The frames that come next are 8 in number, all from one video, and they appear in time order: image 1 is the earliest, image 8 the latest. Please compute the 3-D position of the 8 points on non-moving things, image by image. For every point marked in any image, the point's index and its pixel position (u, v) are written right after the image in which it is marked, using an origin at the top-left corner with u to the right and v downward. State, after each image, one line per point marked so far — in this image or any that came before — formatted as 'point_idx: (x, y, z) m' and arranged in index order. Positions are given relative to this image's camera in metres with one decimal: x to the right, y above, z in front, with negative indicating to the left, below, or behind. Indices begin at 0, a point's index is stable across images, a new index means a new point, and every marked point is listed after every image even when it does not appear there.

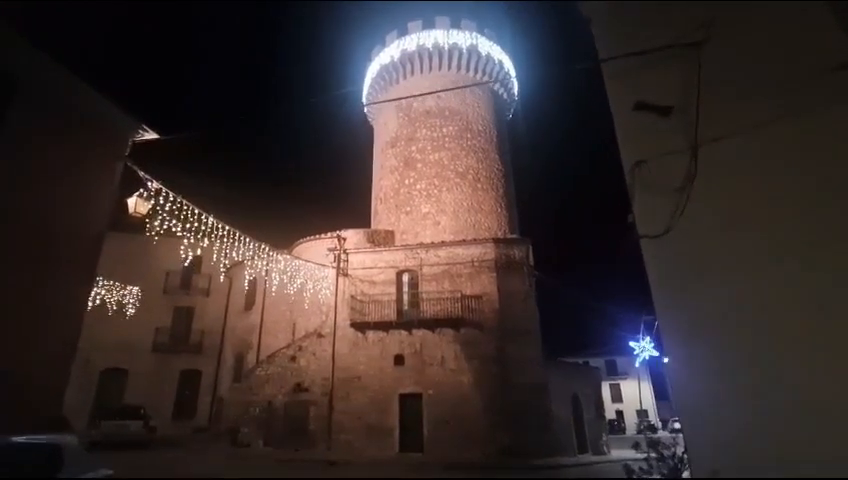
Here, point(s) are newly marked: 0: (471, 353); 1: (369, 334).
0: (+1.8, -4.4, +16.5) m
1: (-2.2, -3.8, +16.9) m
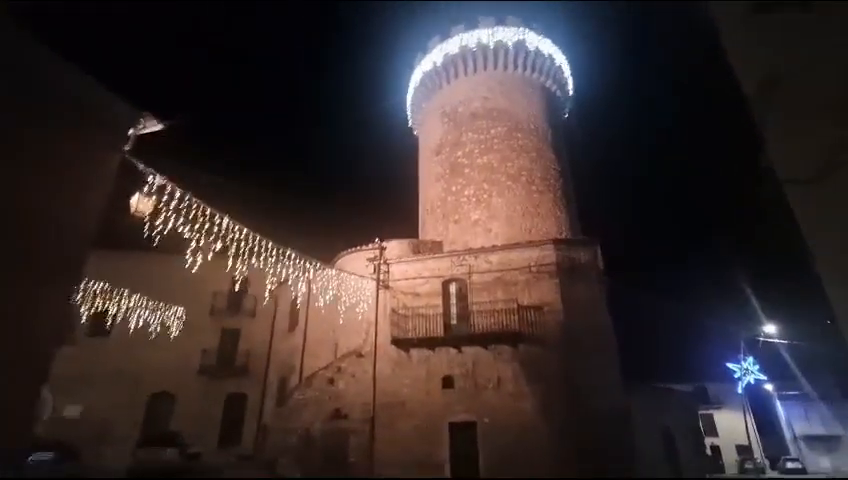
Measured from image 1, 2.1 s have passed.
0: (+3.6, -4.4, +13.9) m
1: (-0.4, -4.0, +14.9) m
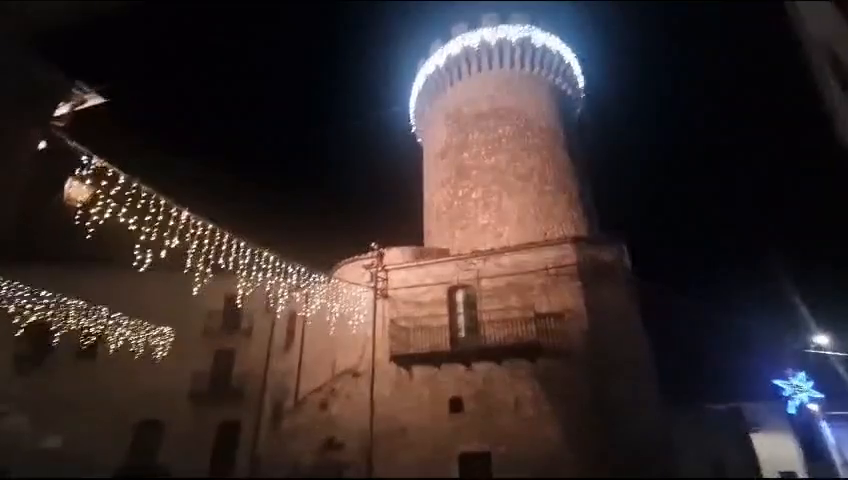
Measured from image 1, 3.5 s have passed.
0: (+3.7, -4.3, +11.9) m
1: (-0.3, -4.0, +13.0) m
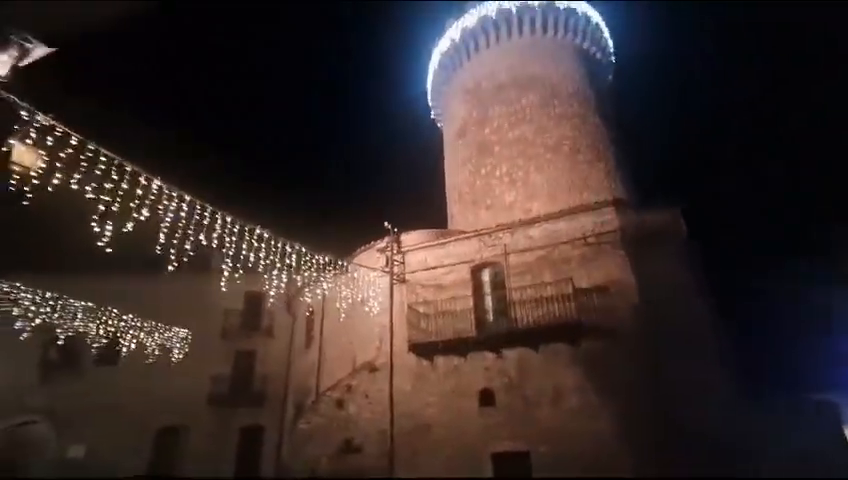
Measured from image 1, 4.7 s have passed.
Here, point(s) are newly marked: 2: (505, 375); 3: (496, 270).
0: (+4.2, -3.3, +10.1) m
1: (+0.4, -3.3, +11.5) m
2: (+2.1, -3.5, +10.8) m
3: (+2.1, -0.9, +12.3) m
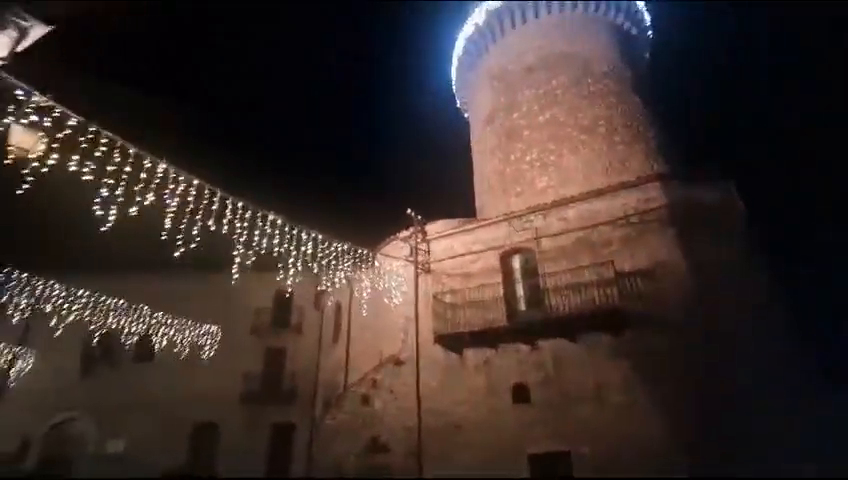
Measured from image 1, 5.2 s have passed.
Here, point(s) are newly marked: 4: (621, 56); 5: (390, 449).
0: (+4.8, -2.8, +9.0) m
1: (+1.1, -2.9, +10.7) m
2: (+2.7, -3.0, +9.9) m
3: (+2.8, -0.4, +11.4) m
4: (+9.1, +8.6, +19.6) m
5: (-0.9, -5.3, +10.7) m
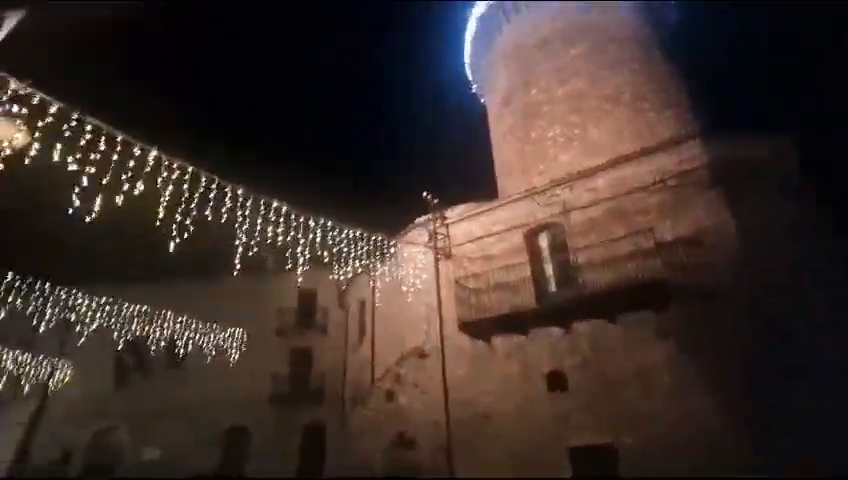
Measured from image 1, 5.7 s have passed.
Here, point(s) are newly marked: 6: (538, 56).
0: (+5.3, -2.1, +8.0) m
1: (+1.7, -2.4, +9.9) m
2: (+3.2, -2.4, +9.0) m
3: (+3.3, +0.2, +10.5) m
4: (+9.5, +9.6, +18.3) m
5: (-0.1, -4.9, +10.1) m
6: (+5.1, +8.2, +18.9) m
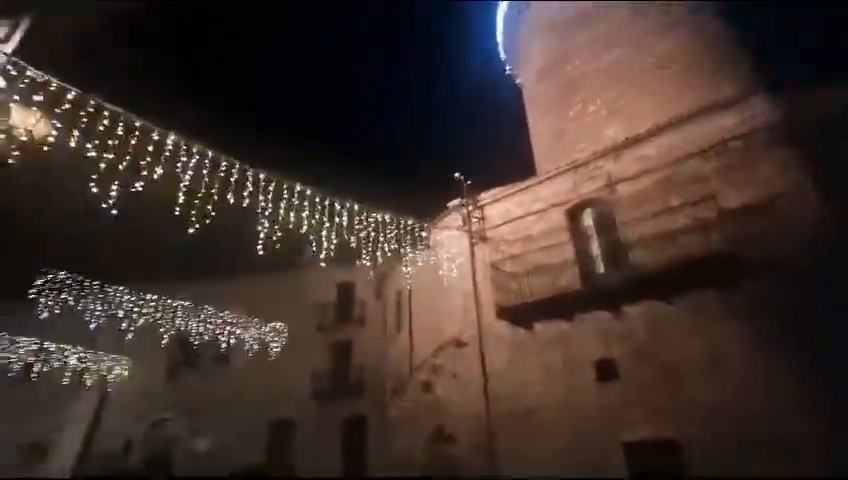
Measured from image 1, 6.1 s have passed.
0: (+5.9, -1.6, +6.9) m
1: (+2.5, -1.9, +9.2) m
2: (+3.9, -1.9, +8.1) m
3: (+4.0, +0.7, +9.6) m
4: (+10.6, +10.4, +16.7) m
5: (+0.8, -4.5, +9.5) m
6: (+6.3, +8.9, +17.7) m
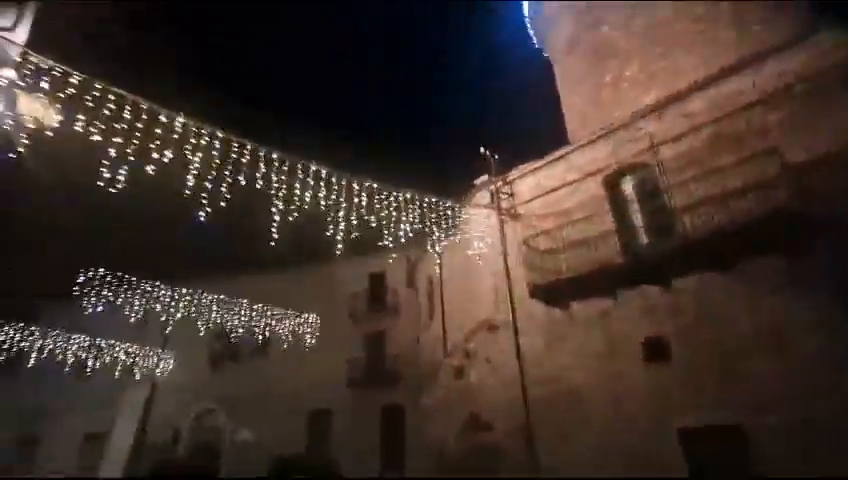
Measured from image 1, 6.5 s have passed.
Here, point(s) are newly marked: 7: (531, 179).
0: (+6.2, -0.9, +6.0) m
1: (+3.1, -1.4, +8.5) m
2: (+4.4, -1.3, +7.3) m
3: (+4.5, +1.3, +8.7) m
4: (+11.2, +11.5, +15.1) m
5: (+1.5, -4.0, +9.0) m
6: (+7.1, +9.8, +16.5) m
7: (+2.5, +1.4, +10.3) m
